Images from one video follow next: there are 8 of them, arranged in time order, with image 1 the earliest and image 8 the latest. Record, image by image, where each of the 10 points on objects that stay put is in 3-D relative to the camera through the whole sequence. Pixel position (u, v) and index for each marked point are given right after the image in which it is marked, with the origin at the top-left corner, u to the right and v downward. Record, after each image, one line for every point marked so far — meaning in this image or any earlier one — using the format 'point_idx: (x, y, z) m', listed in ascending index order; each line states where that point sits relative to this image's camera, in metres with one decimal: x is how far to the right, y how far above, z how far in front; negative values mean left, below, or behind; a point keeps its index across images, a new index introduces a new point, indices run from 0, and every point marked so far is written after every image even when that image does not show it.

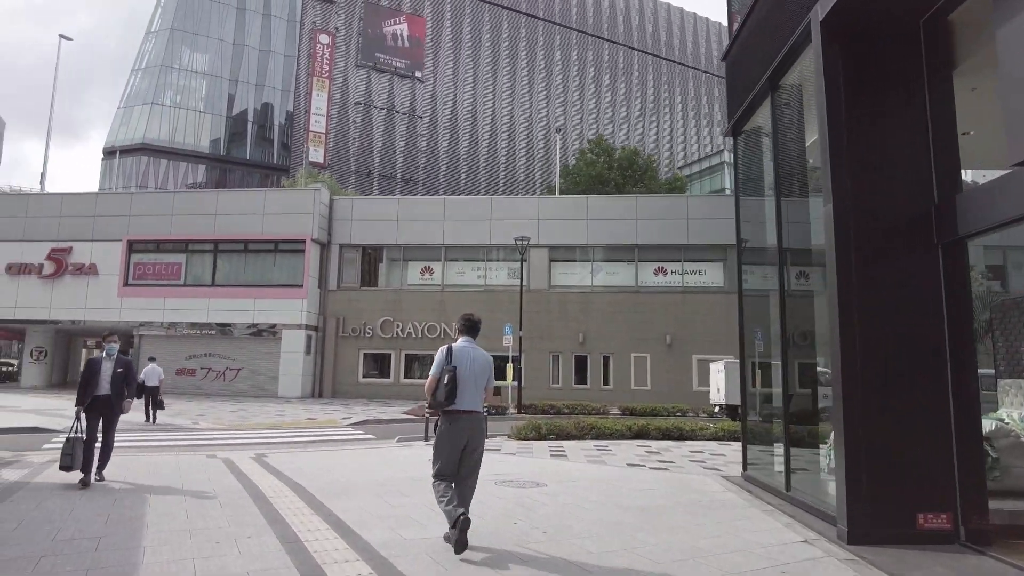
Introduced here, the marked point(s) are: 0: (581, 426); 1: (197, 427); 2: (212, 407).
0: (+1.4, -2.8, +13.6) m
1: (-7.5, -3.3, +15.7) m
2: (-9.0, -3.6, +19.9) m
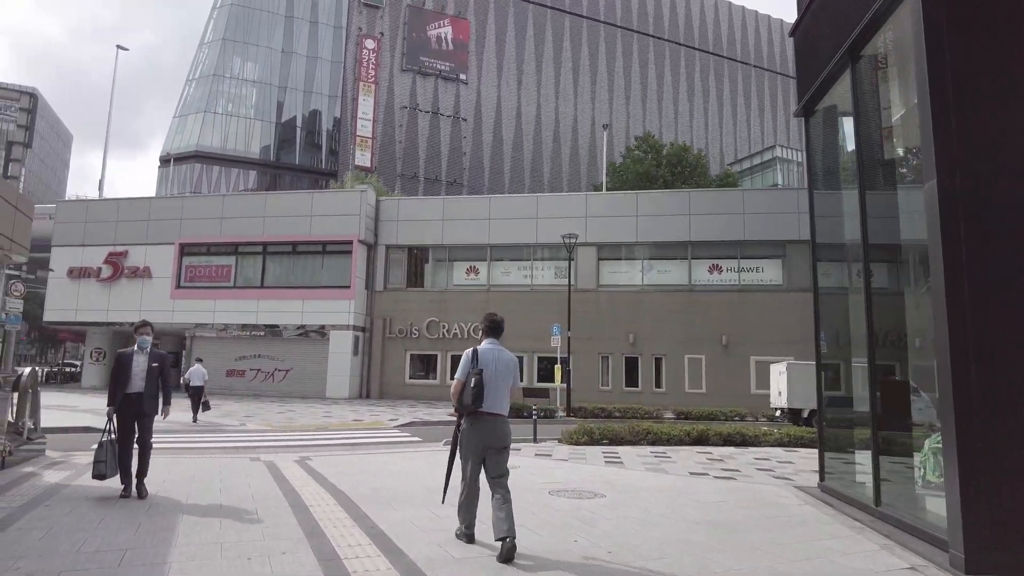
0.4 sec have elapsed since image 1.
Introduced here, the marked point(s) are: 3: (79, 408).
0: (+2.4, -2.8, +13.0) m
1: (-6.3, -3.3, +15.6) m
2: (-7.5, -3.6, +20.0) m
3: (-12.1, -3.4, +18.6) m
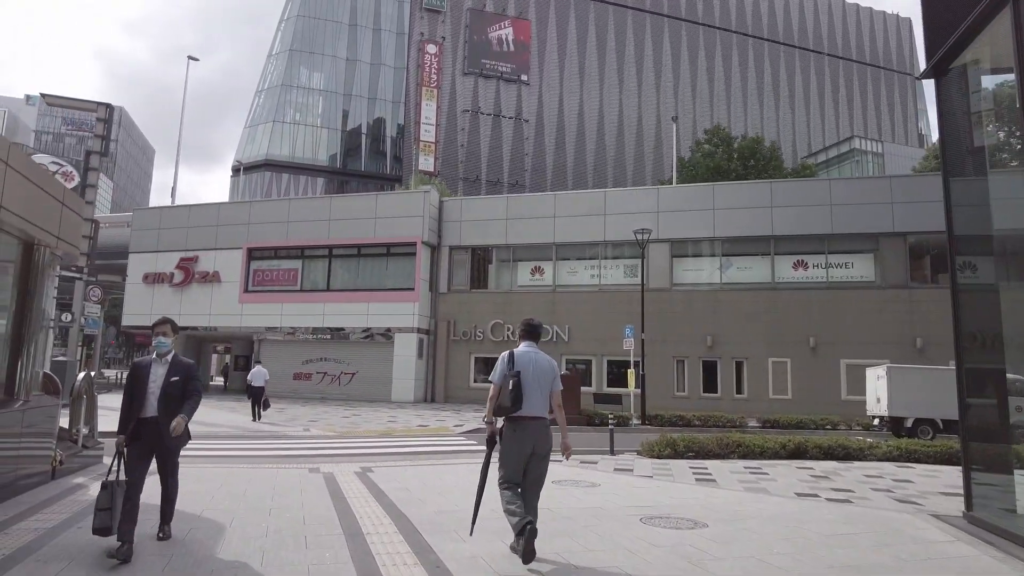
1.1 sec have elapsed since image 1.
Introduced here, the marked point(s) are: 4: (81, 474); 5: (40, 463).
0: (+3.7, -2.7, +11.7) m
1: (-4.7, -3.3, +15.2) m
2: (-5.5, -3.7, +19.6) m
3: (-10.2, -3.5, +18.7) m
4: (-5.1, -2.2, +7.9) m
5: (-5.1, -1.8, +7.2) m
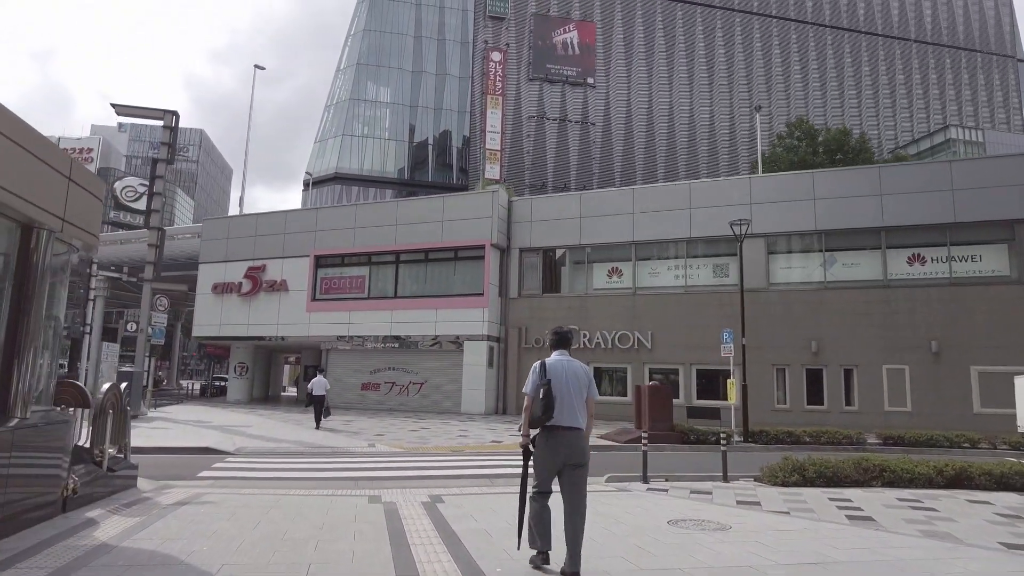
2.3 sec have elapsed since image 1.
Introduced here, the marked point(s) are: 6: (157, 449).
0: (+5.1, -2.6, +9.6) m
1: (-2.9, -3.4, +13.9) m
2: (-3.3, -3.8, +18.4) m
3: (-8.1, -3.7, +17.9) m
4: (-4.1, -2.2, +6.7) m
5: (-4.2, -1.8, +6.0) m
6: (-6.6, -3.0, +12.4) m
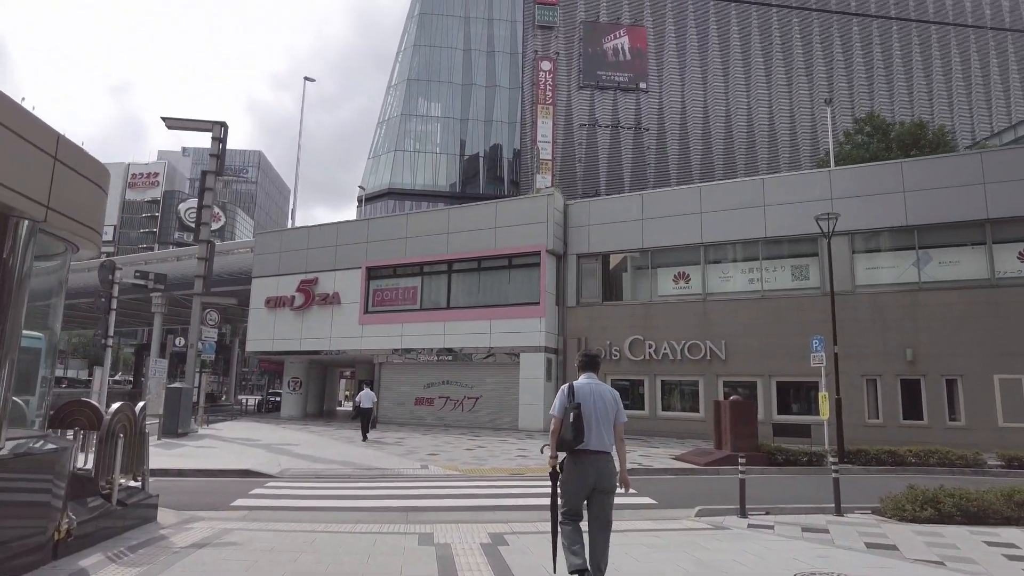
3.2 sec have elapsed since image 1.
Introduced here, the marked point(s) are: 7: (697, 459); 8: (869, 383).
0: (+5.9, -2.5, +7.9) m
1: (-1.7, -3.5, +12.7) m
2: (-1.7, -4.0, +17.2) m
3: (-6.5, -4.0, +17.2) m
4: (-3.5, -2.2, +5.7) m
5: (-3.6, -1.8, +5.0) m
6: (-5.5, -3.2, +11.5) m
7: (+3.9, -3.6, +14.2) m
8: (+10.0, -2.7, +18.7) m
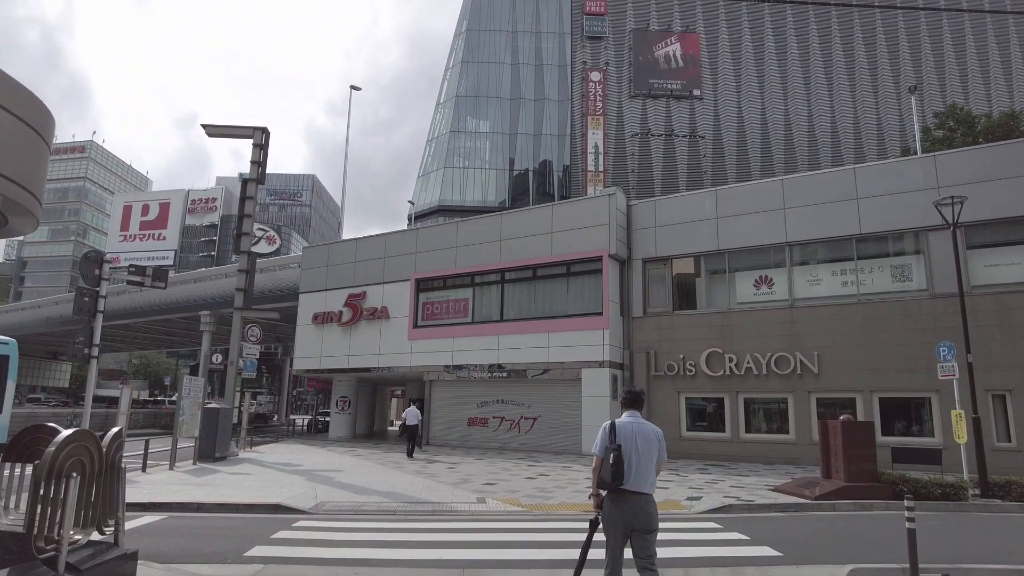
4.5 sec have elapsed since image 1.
0: (+6.7, -2.3, +5.5) m
1: (-0.5, -3.5, +10.9) m
2: (-0.2, -4.2, +15.3) m
3: (-5.0, -4.3, +15.6) m
4: (-2.8, -2.1, +4.0) m
5: (-3.0, -1.7, +3.3) m
6: (-4.4, -3.2, +10.0) m
7: (+5.2, -3.6, +11.9) m
8: (+11.6, -2.7, +16.0) m
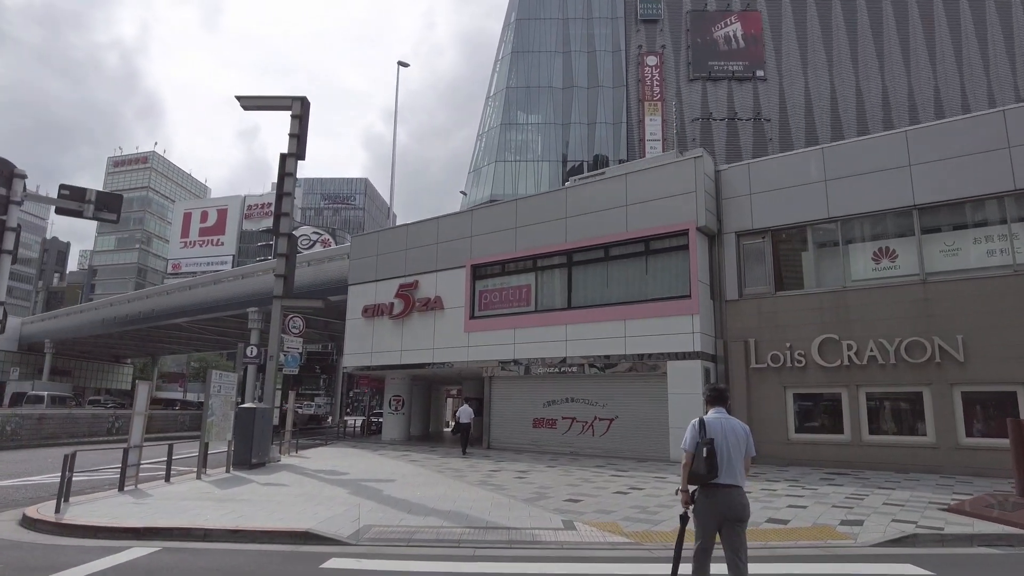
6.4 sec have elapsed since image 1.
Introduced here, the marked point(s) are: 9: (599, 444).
0: (+7.5, -1.6, +2.3) m
1: (+0.7, -3.0, +8.3) m
2: (+1.4, -3.7, +12.7) m
3: (-3.3, -3.8, +13.4) m
4: (-2.2, -1.6, +1.6) m
5: (-2.4, -1.2, +0.9) m
6: (-3.2, -2.8, +7.7) m
7: (+6.5, -3.0, +8.9) m
8: (+13.2, -1.9, +12.5) m
9: (+2.5, -4.5, +19.3) m
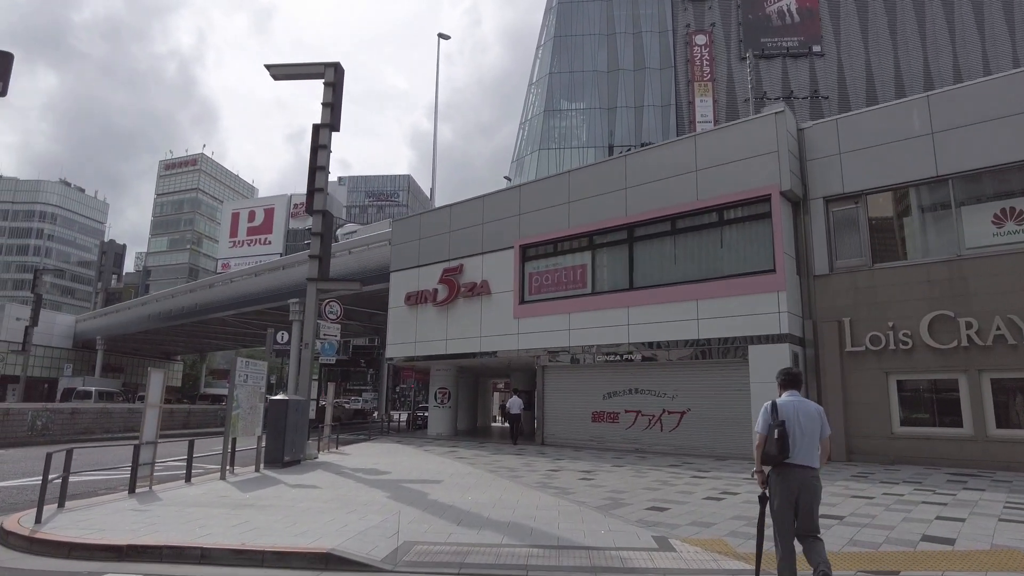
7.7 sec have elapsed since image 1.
0: (+7.8, -1.1, 0.0) m
1: (+1.5, -2.5, +6.4) m
2: (+2.5, -3.2, +10.7) m
3: (-2.2, -3.4, +11.7) m
4: (-1.8, -1.2, -0.1) m
5: (-2.1, -0.8, -0.8) m
6: (-2.5, -2.4, +6.0) m
7: (+7.3, -2.4, +6.6) m
8: (+14.2, -1.2, +9.7) m
9: (+4.0, -3.9, +17.2) m
